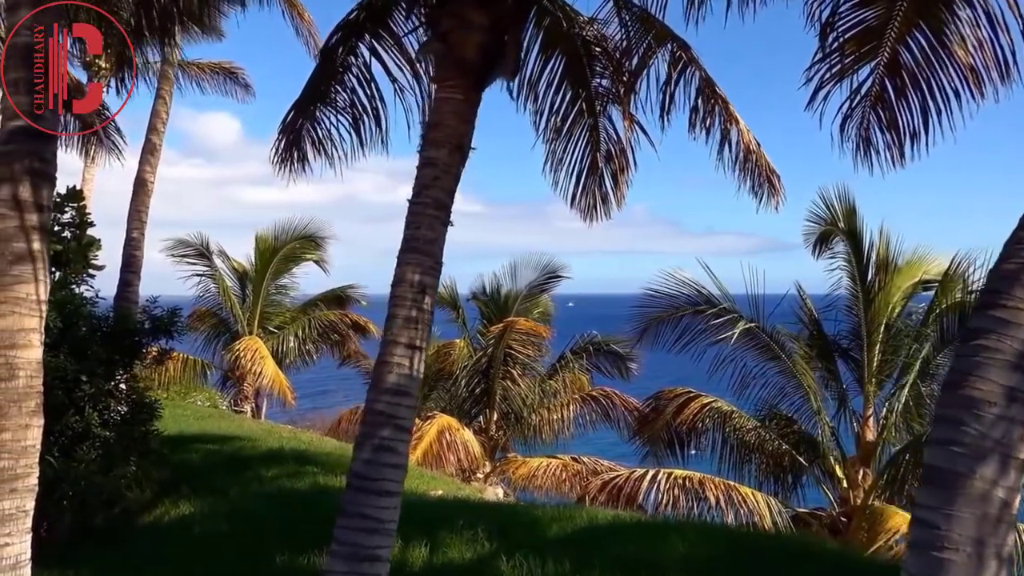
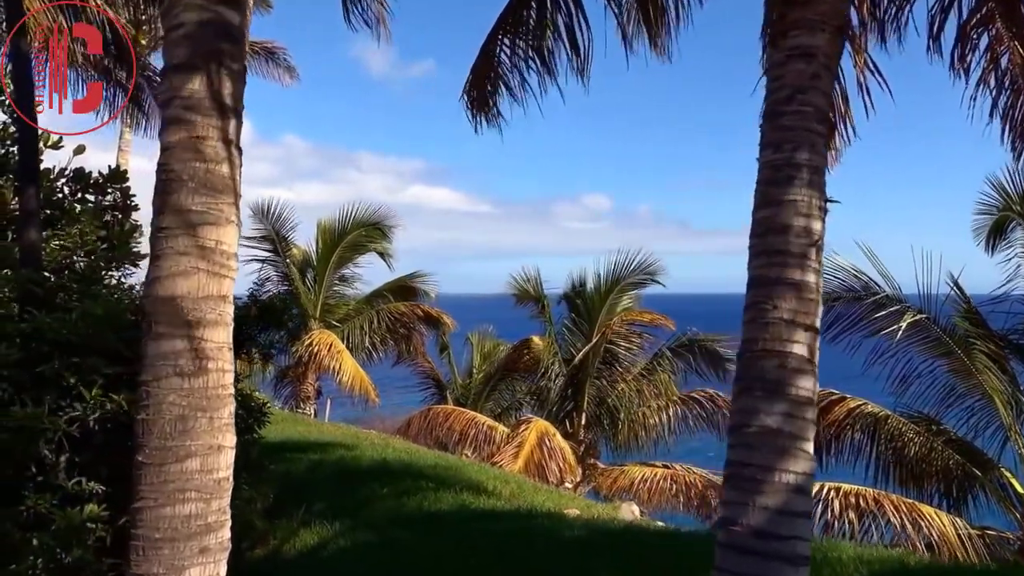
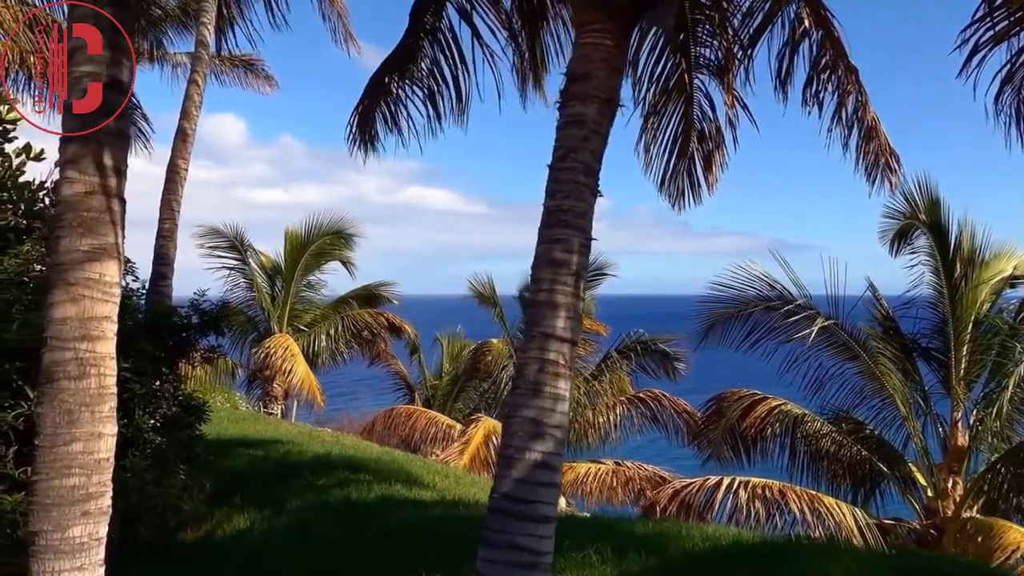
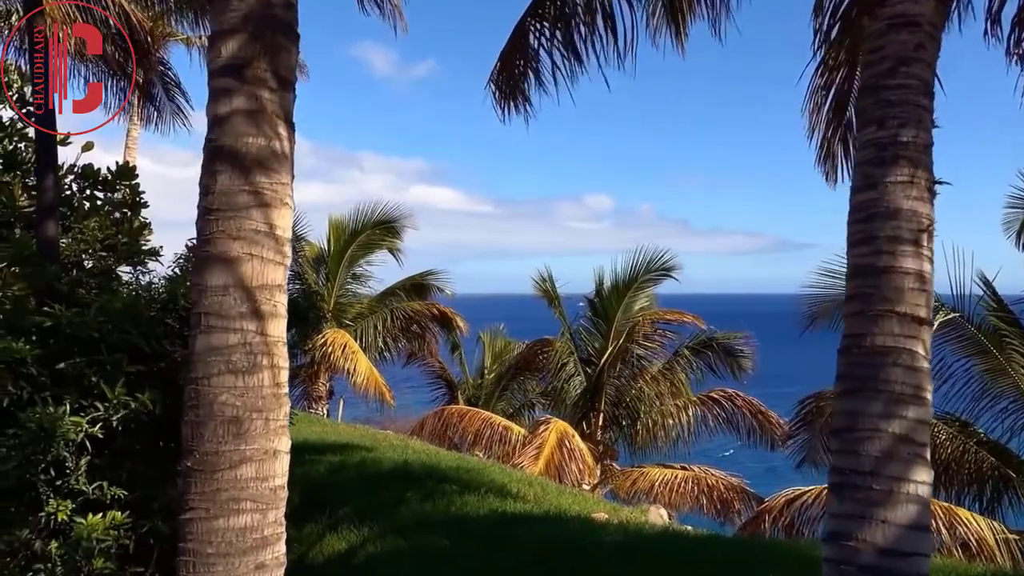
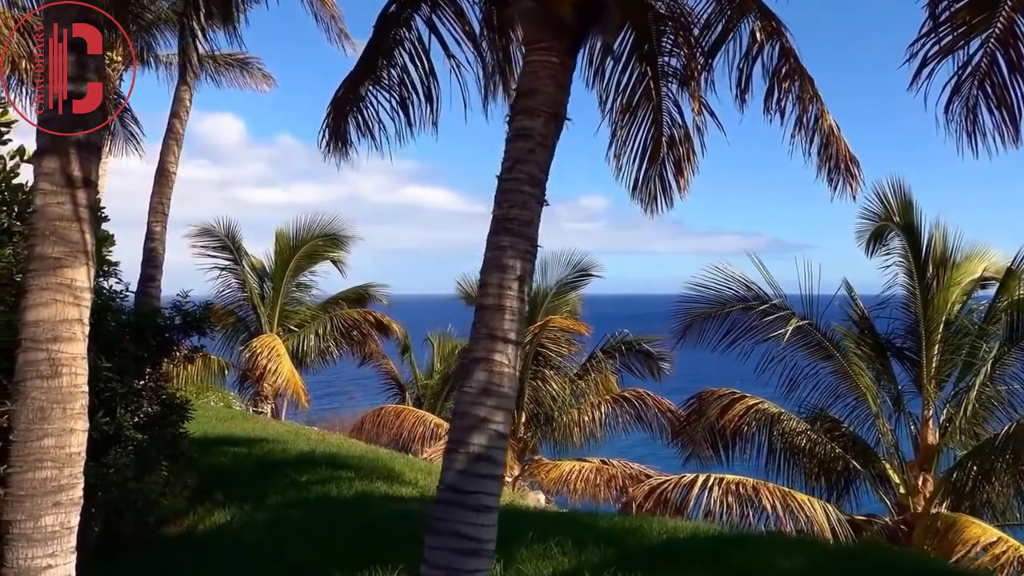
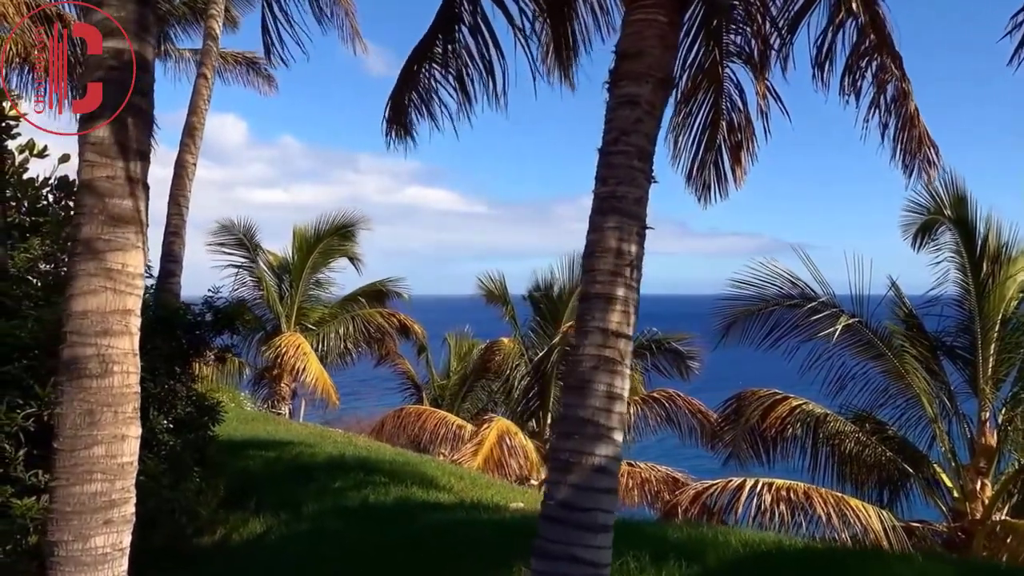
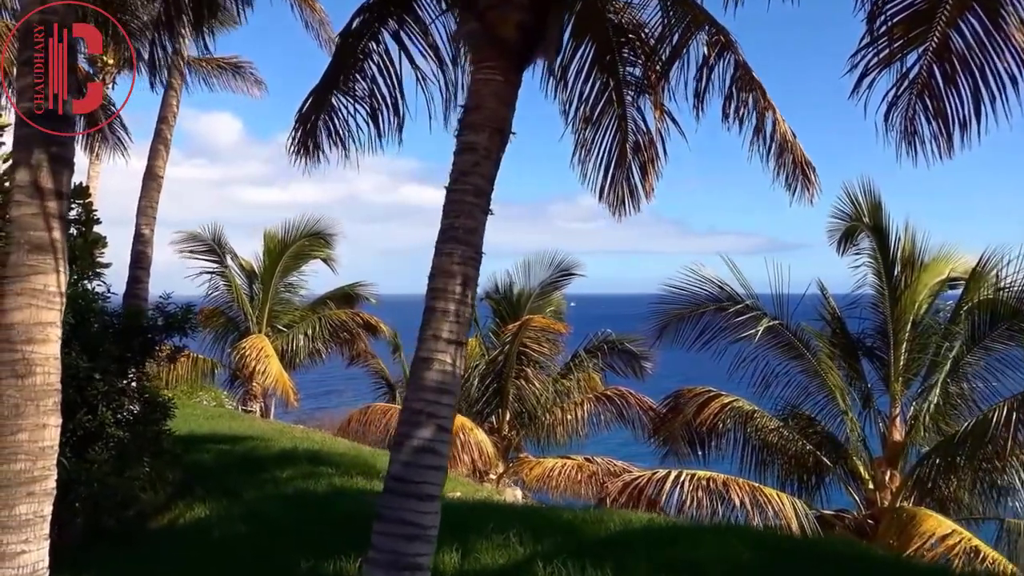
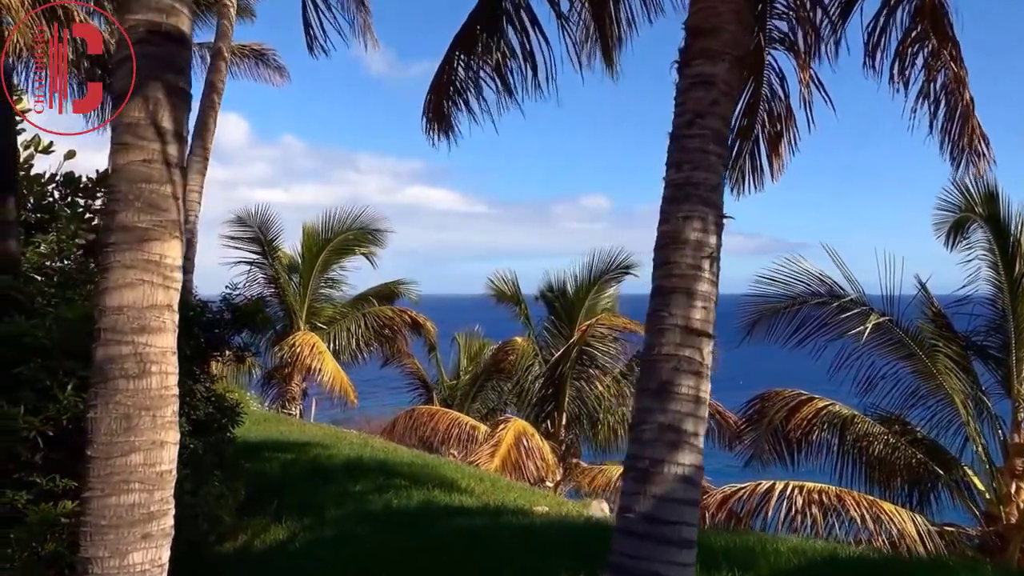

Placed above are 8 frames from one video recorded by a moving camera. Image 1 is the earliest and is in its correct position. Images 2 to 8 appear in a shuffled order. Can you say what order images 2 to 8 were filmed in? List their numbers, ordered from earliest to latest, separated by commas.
7, 5, 3, 6, 8, 2, 4
